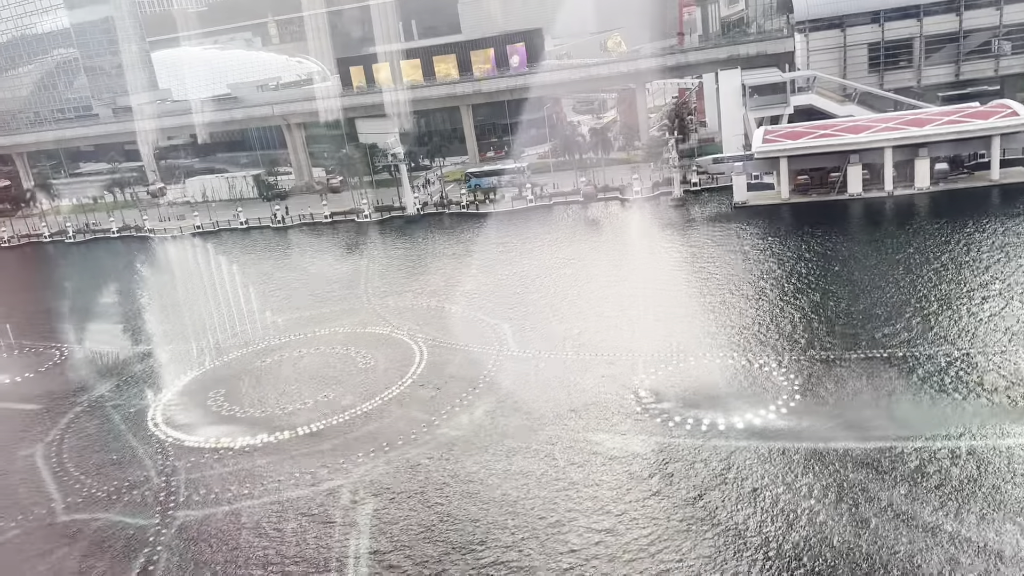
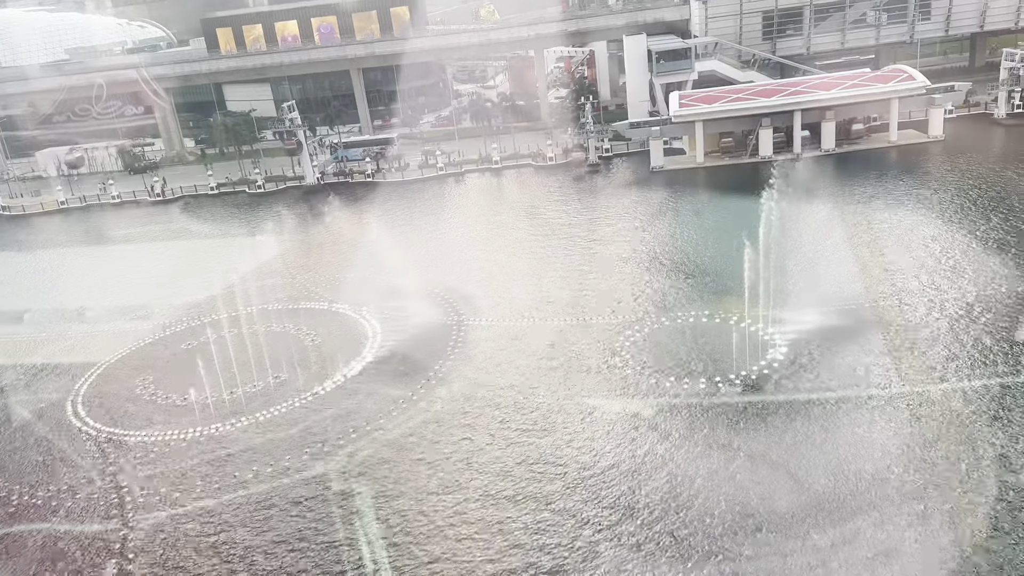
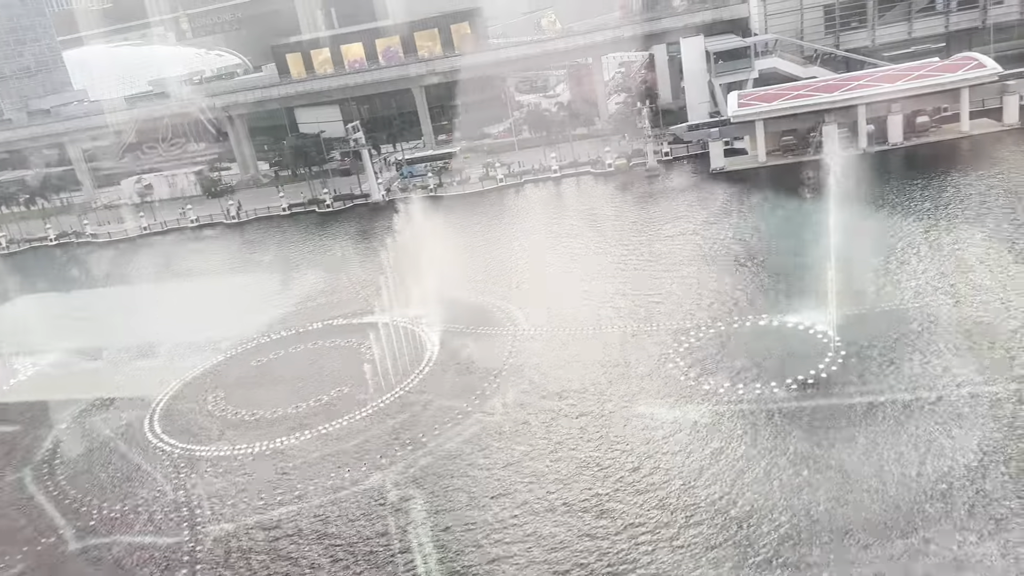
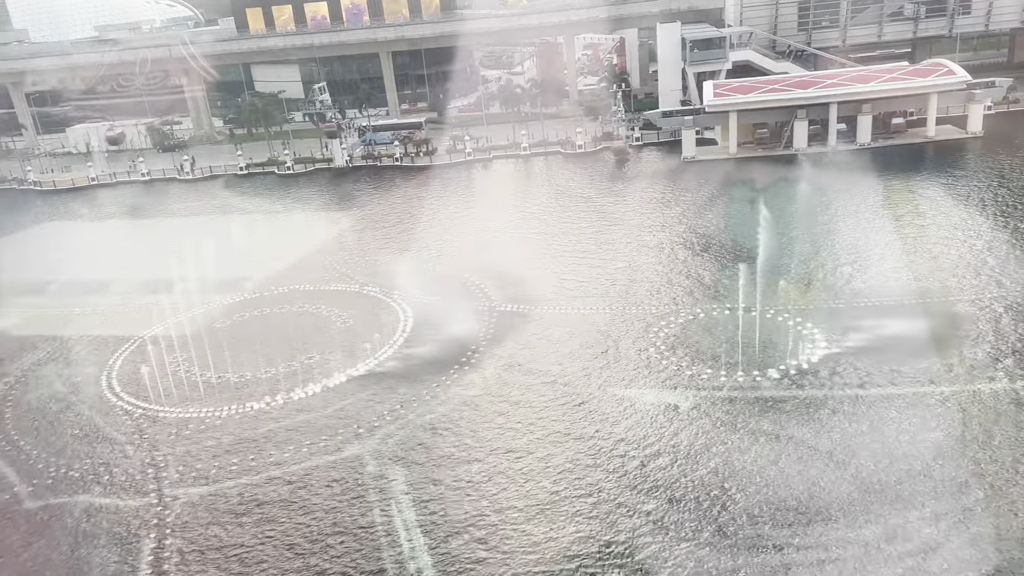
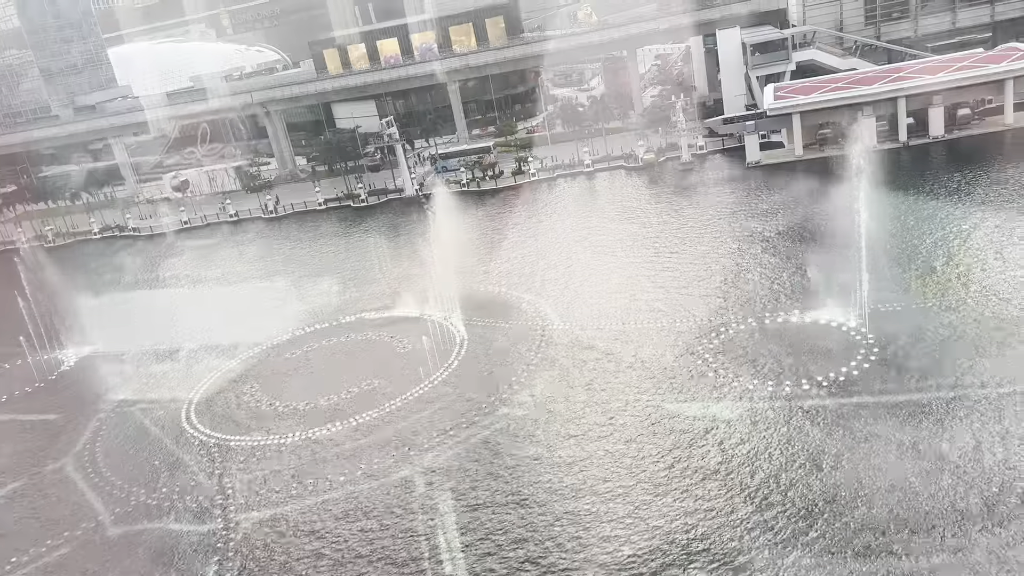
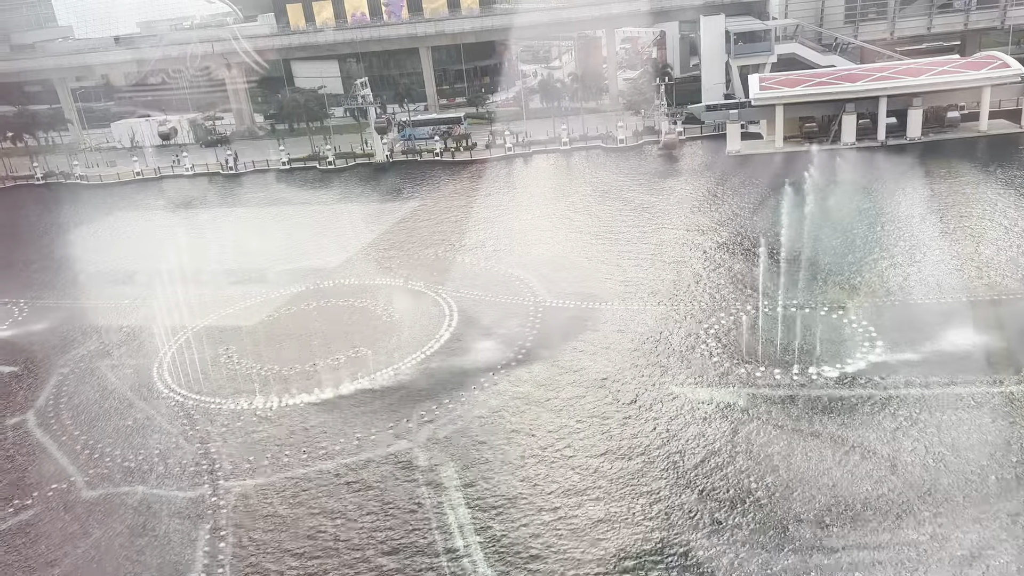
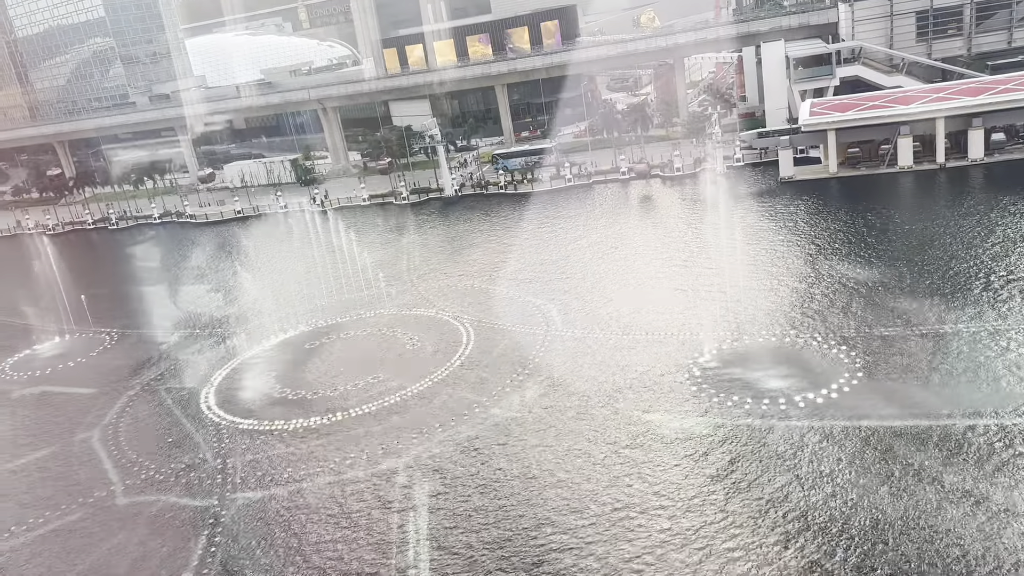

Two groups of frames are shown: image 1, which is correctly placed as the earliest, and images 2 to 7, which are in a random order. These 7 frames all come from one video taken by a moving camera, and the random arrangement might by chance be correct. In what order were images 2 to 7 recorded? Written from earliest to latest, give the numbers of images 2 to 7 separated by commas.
7, 5, 3, 2, 4, 6
